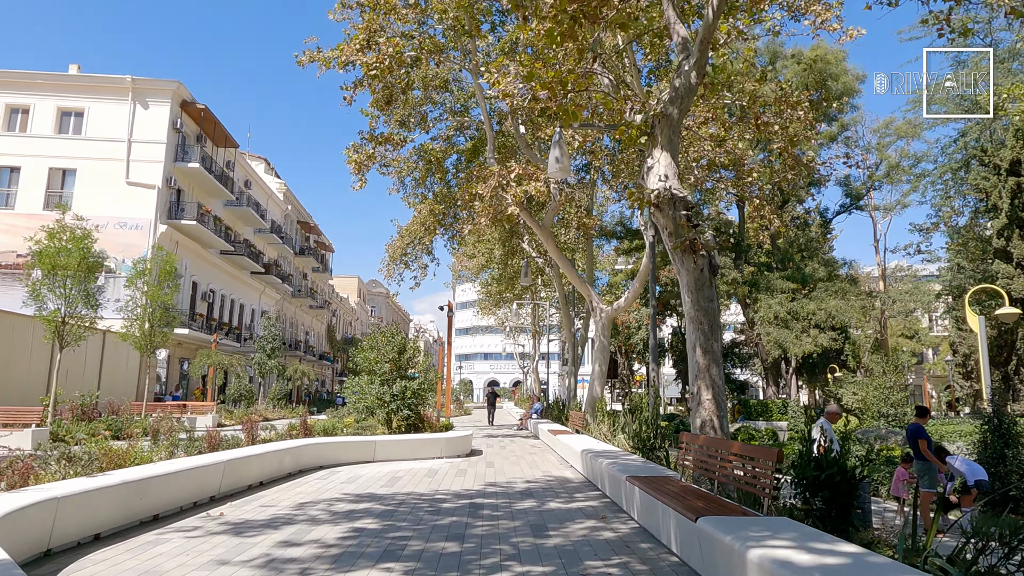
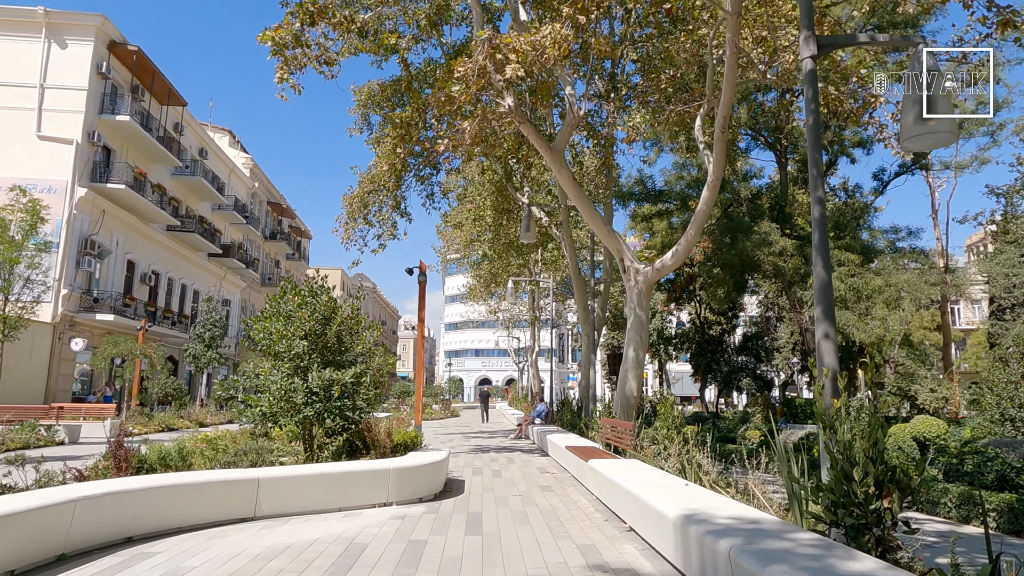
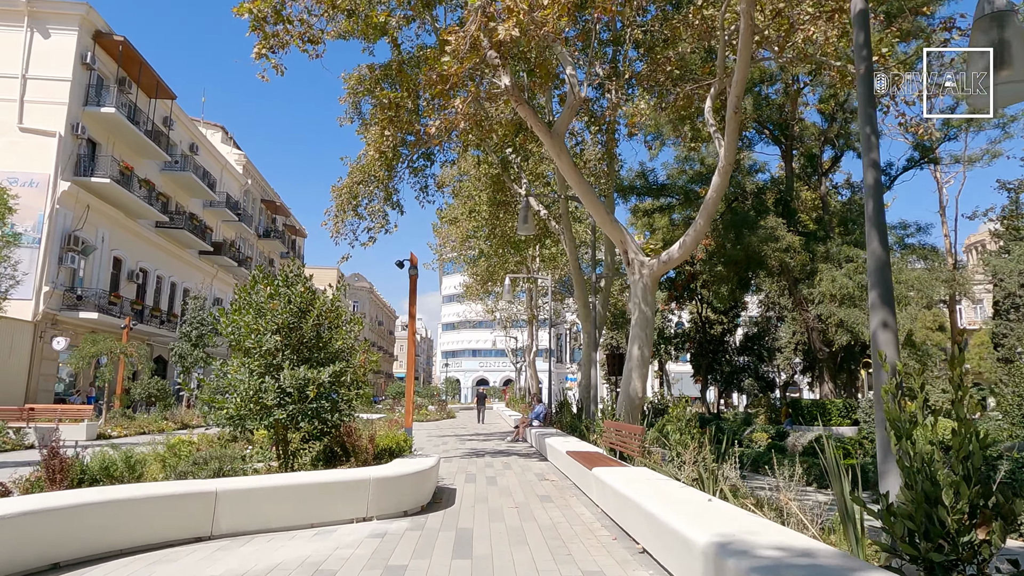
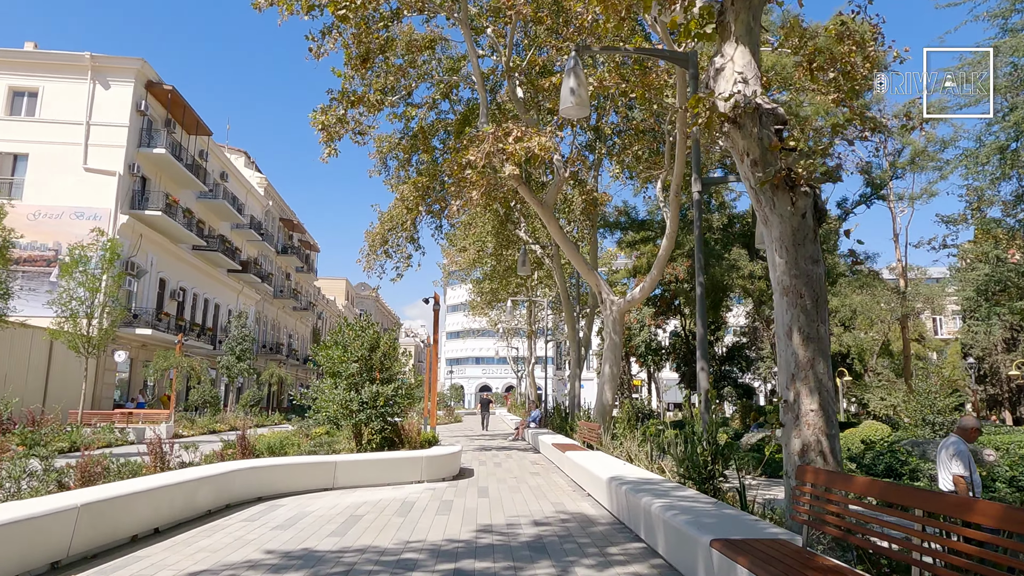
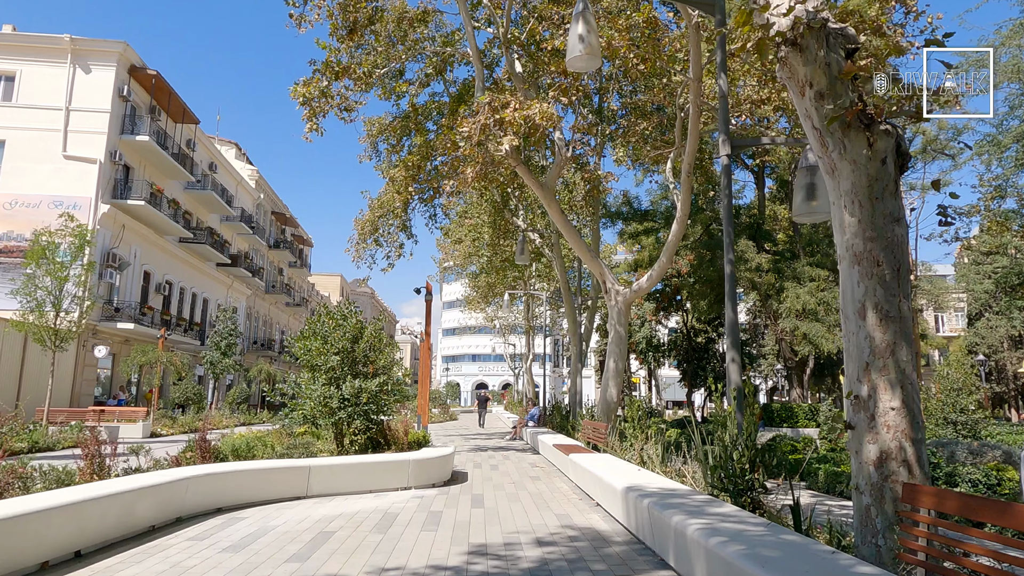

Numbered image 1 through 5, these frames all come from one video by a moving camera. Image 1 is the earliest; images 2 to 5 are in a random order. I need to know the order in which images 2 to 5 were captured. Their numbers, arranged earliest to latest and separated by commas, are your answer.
4, 5, 2, 3
